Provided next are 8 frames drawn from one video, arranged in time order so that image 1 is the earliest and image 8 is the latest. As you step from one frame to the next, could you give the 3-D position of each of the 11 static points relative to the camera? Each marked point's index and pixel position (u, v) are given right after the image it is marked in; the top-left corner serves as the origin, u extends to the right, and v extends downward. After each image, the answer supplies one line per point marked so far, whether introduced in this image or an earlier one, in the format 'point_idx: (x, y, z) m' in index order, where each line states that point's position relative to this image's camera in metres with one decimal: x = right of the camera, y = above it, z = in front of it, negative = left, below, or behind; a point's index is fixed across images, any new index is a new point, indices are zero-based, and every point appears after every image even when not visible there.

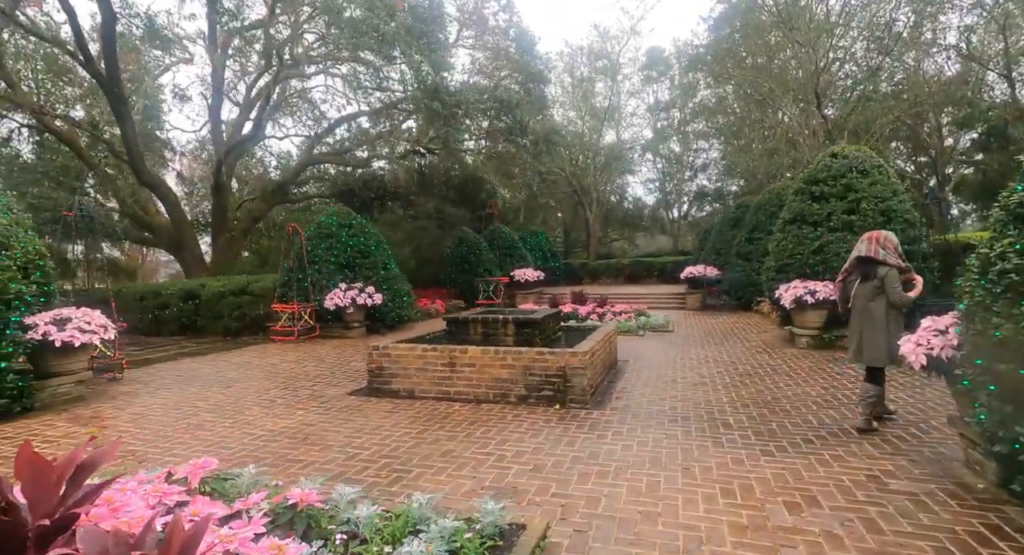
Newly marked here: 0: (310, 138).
0: (-6.9, +4.8, +19.0) m
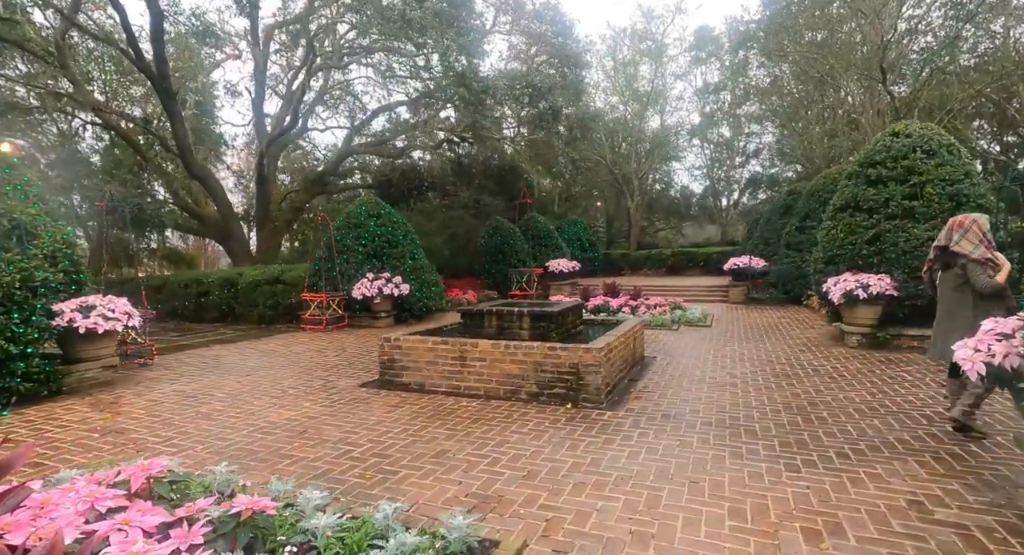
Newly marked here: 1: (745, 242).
0: (-5.6, +5.1, +19.1) m
1: (+7.2, +1.1, +17.2) m
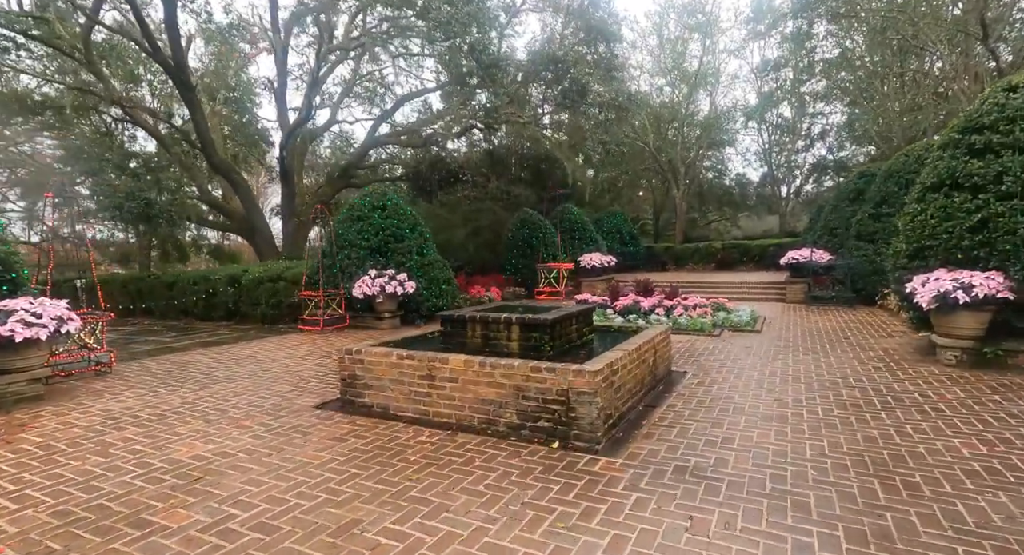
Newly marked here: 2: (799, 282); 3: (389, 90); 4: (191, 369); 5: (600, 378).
0: (-4.5, +5.3, +18.4) m
1: (+8.1, +1.2, +15.3) m
2: (+6.2, -0.1, +11.9) m
3: (-4.1, +6.2, +18.1) m
4: (-3.9, -1.1, +6.7) m
5: (+0.6, -0.7, +3.9) m
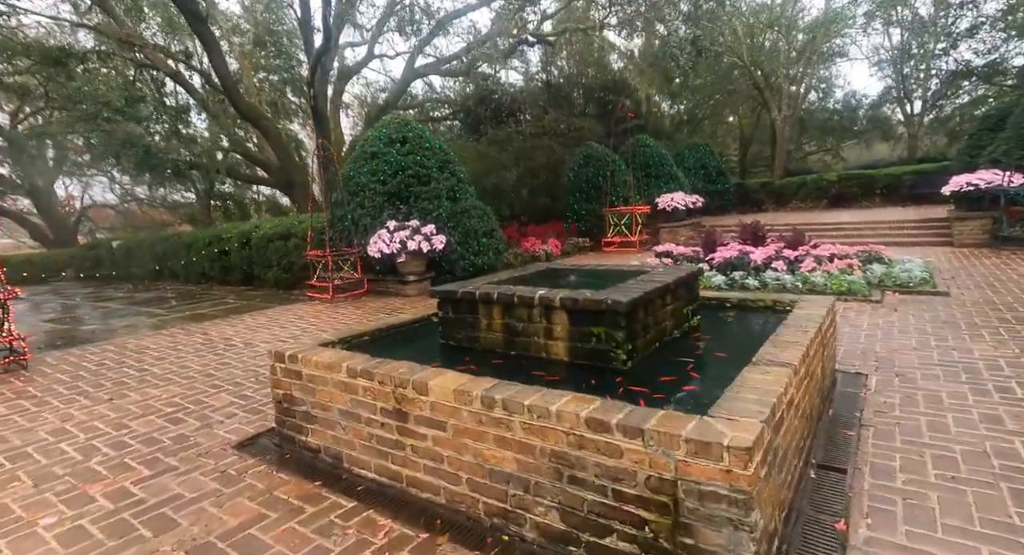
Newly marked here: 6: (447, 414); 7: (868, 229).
0: (-2.7, +6.6, +16.0) m
1: (+9.5, +2.6, +11.7) m
2: (+7.3, +1.0, +8.7) m
3: (-2.4, +7.5, +15.6) m
4: (-3.4, -0.8, +5.0) m
5: (+0.7, -0.5, +1.6) m
6: (-0.3, -0.5, +2.2) m
7: (+6.1, +0.9, +9.3) m
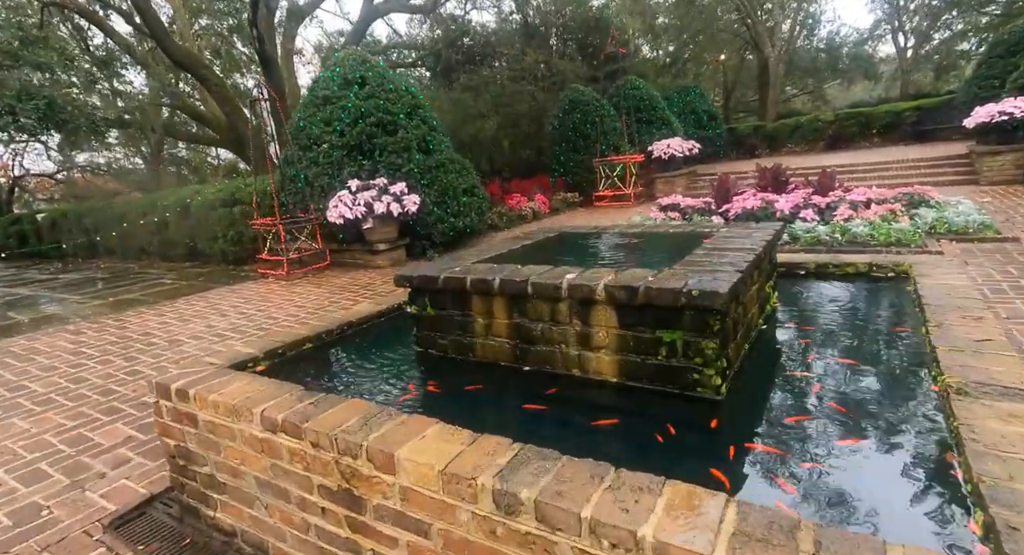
0: (-3.5, +7.5, +14.3) m
1: (+9.1, +3.7, +10.8) m
2: (+7.0, +1.8, +7.9) m
3: (-3.2, +8.4, +13.9) m
4: (-3.4, -0.7, +3.9) m
5: (+0.8, -0.5, +0.6) m
6: (-0.2, -0.5, +1.2) m
7: (+5.8, +1.7, +8.4) m
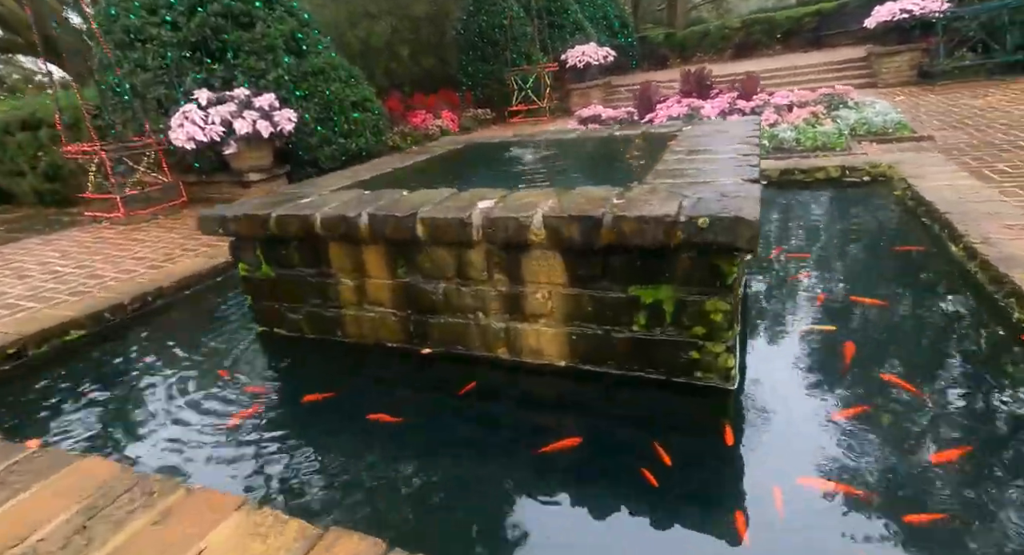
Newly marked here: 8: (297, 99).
0: (-5.9, +9.0, +11.8) m
1: (+7.2, +5.7, +10.6) m
2: (+5.7, +3.2, +7.8) m
3: (-5.6, +9.8, +11.3) m
4: (-3.9, -0.5, +2.7) m
5: (+0.8, -0.5, +0.1) m
6: (-0.3, -0.5, +0.5) m
7: (+4.4, +3.1, +8.2) m
8: (-1.9, +1.6, +5.1) m
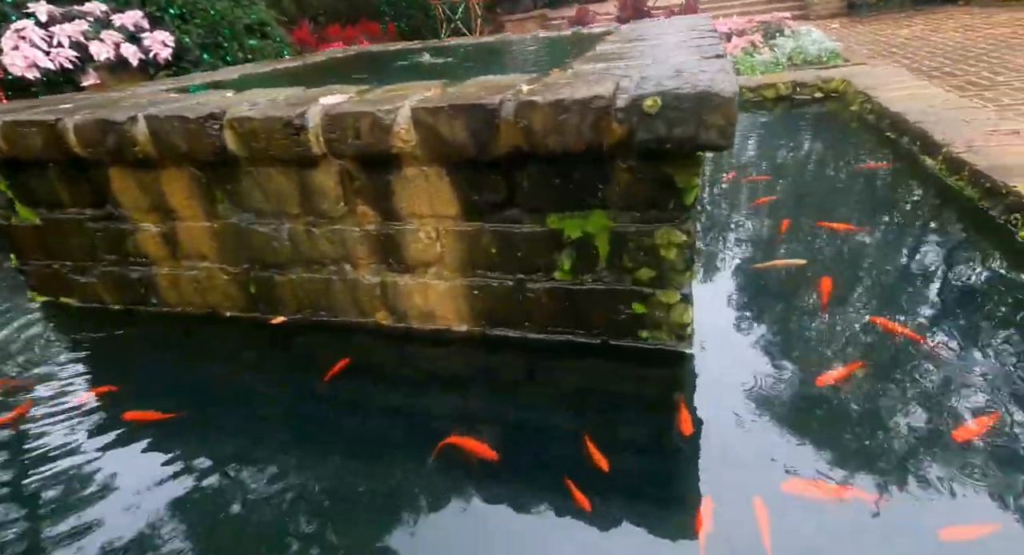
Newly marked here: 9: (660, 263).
0: (-7.5, +9.7, +9.9) m
1: (+5.8, +7.0, +10.4) m
2: (+4.7, +4.2, +7.6) m
3: (-7.2, +10.5, +9.4) m
4: (-4.2, -0.4, +2.0) m
5: (+0.7, -0.4, -0.1) m
6: (-0.4, -0.4, +0.2) m
7: (+3.4, +4.1, +7.9) m
8: (-2.6, +2.0, +4.3) m
9: (+0.2, 0.0, +0.7) m
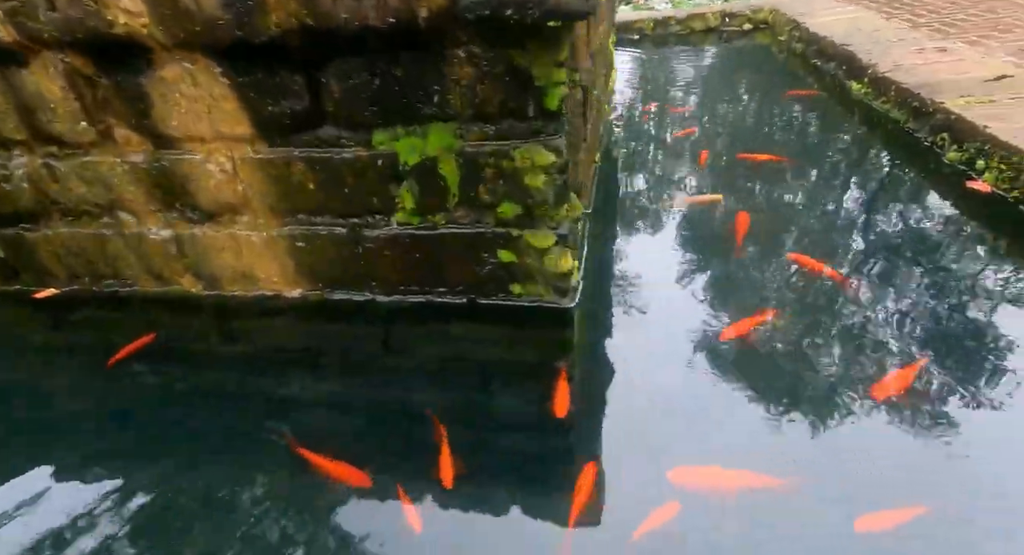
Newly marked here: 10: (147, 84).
0: (-8.9, +10.1, +8.2) m
1: (+4.4, +7.9, +10.1) m
2: (+3.6, +4.9, +7.5) m
3: (-8.6, +10.9, +7.6) m
4: (-4.5, -0.5, +1.5) m
5: (+0.6, -0.4, -0.2) m
6: (-0.5, -0.4, 0.0) m
7: (+2.3, +4.8, +7.7) m
8: (-3.2, +2.2, +3.7) m
9: (0.0, +0.1, +0.5) m
10: (-0.4, +0.2, +0.6) m
